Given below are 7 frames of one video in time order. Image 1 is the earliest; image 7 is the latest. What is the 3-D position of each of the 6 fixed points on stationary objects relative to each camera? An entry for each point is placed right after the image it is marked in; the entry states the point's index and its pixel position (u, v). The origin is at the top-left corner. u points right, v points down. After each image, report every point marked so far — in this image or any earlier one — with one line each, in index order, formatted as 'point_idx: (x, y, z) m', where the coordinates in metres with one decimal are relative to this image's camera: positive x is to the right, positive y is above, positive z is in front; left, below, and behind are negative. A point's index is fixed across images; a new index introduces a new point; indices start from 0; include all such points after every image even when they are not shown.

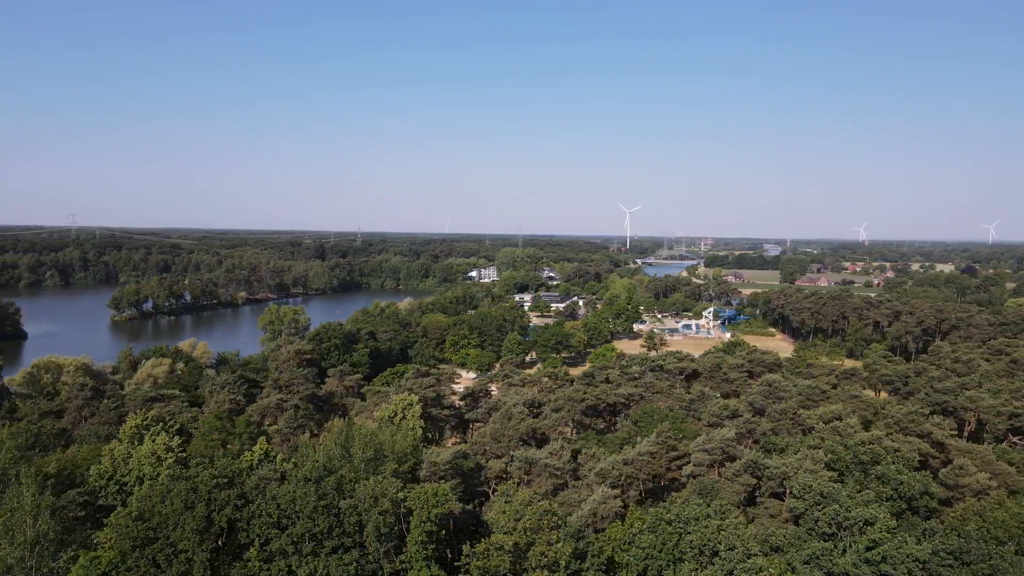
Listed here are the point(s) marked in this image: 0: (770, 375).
0: (+7.7, -2.6, +17.3) m
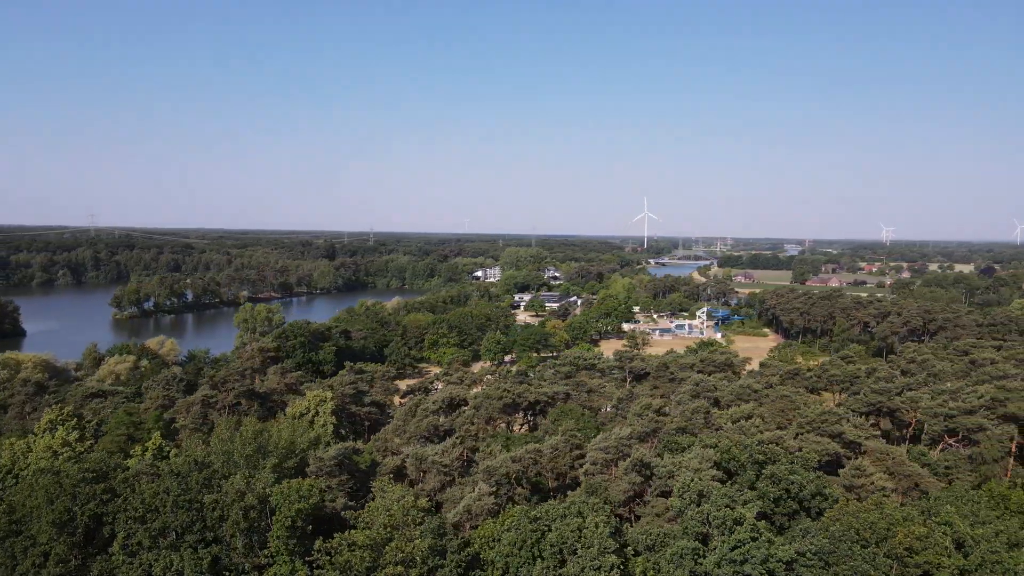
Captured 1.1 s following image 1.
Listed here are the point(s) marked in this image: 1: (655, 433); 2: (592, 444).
0: (+5.9, -2.6, +17.2) m
1: (+2.8, -2.7, +10.9) m
2: (+1.5, -2.8, +10.4) m
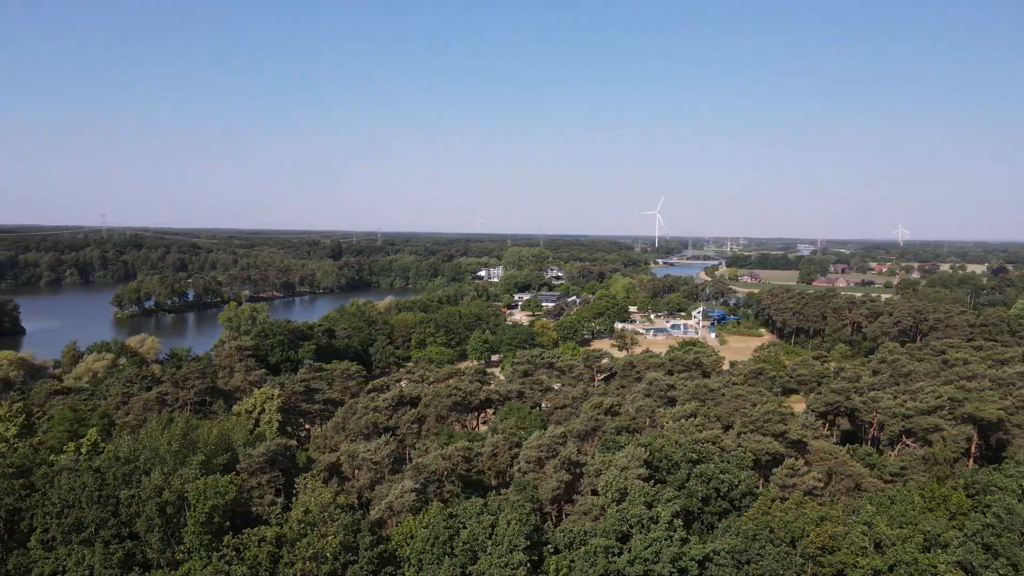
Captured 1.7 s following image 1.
0: (+4.8, -2.6, +17.1) m
1: (+1.6, -2.7, +10.9) m
2: (+0.3, -2.7, +10.4) m
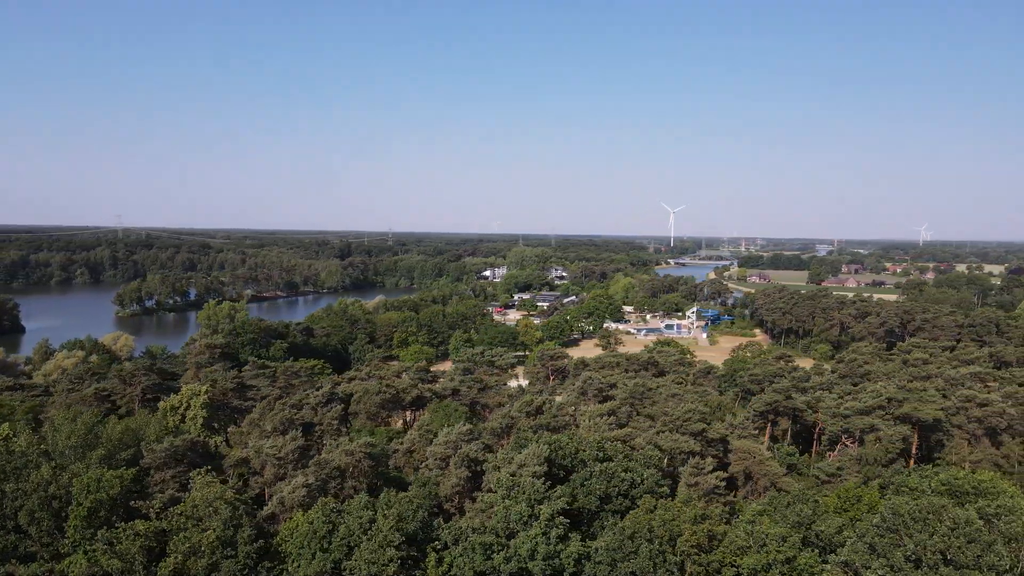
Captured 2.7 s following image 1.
0: (+3.4, -2.5, +17.0) m
1: (+0.1, -2.7, +10.9) m
2: (-1.3, -2.7, +10.4) m
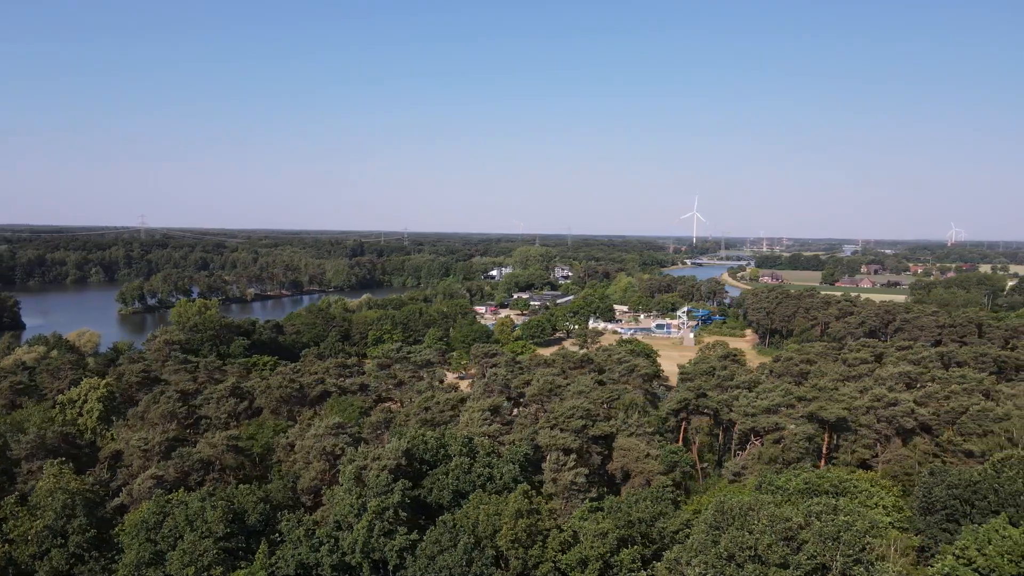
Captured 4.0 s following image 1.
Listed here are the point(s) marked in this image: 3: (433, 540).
0: (+1.2, -2.4, +16.9) m
1: (-2.2, -2.6, +10.8) m
2: (-3.6, -2.6, +10.4) m
3: (-1.0, -3.3, +7.5) m
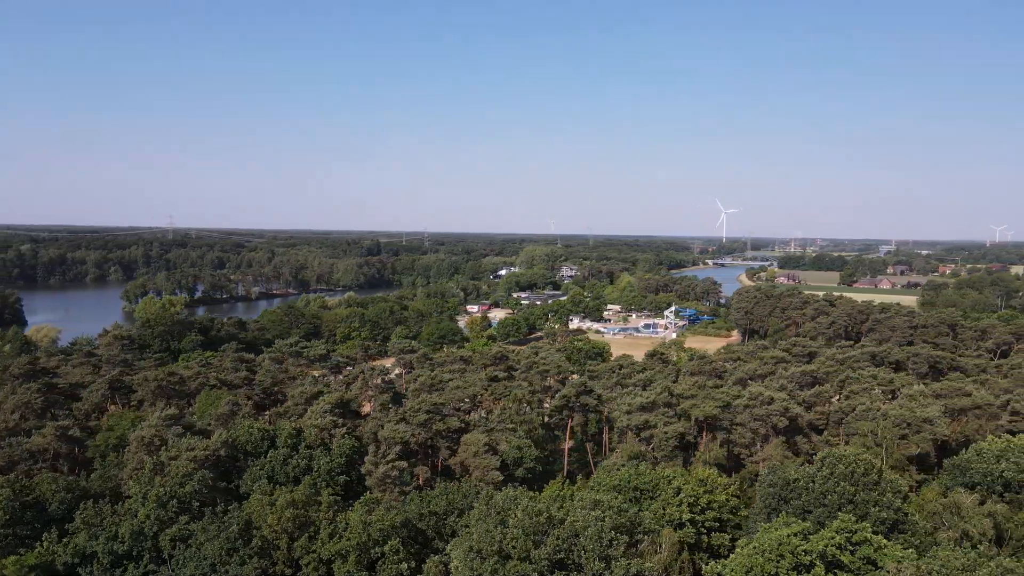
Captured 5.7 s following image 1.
0: (-1.5, -2.3, +16.9) m
1: (-5.1, -2.4, +10.9) m
2: (-6.5, -2.5, +10.5) m
3: (-4.0, -3.2, +7.6) m
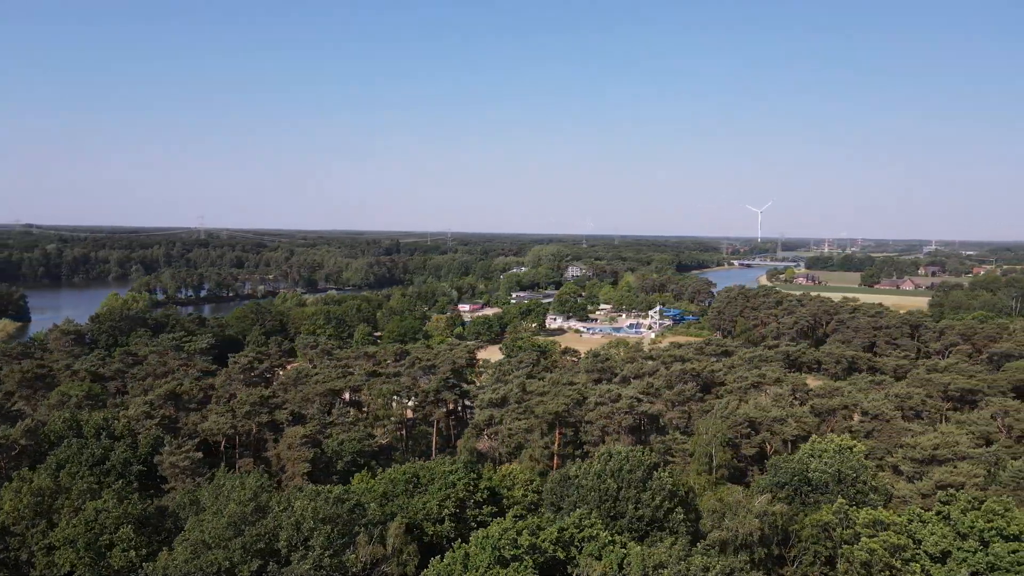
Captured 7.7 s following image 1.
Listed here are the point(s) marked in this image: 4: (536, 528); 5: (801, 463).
0: (-4.7, -2.2, +17.0) m
1: (-8.5, -2.3, +11.2) m
2: (-9.9, -2.3, +10.8) m
3: (-7.5, -3.0, +7.8) m
4: (+0.3, -3.1, +7.5) m
5: (+5.1, -3.0, +10.1) m
